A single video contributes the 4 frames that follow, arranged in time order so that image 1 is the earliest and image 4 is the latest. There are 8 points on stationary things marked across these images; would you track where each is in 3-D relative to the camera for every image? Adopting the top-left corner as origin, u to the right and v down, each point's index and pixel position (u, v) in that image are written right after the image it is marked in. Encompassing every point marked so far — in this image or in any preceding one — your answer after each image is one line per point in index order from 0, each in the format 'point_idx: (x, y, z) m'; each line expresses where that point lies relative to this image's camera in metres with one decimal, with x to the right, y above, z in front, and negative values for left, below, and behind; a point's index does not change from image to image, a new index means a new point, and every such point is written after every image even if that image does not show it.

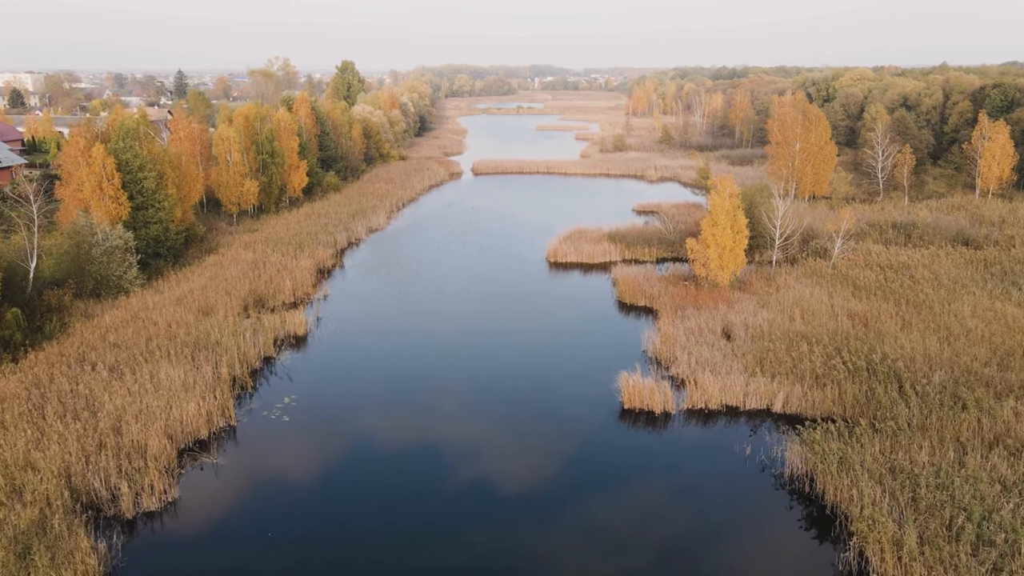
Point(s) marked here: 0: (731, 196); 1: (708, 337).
0: (+7.1, +3.0, +19.4) m
1: (+5.3, -1.3, +16.4) m
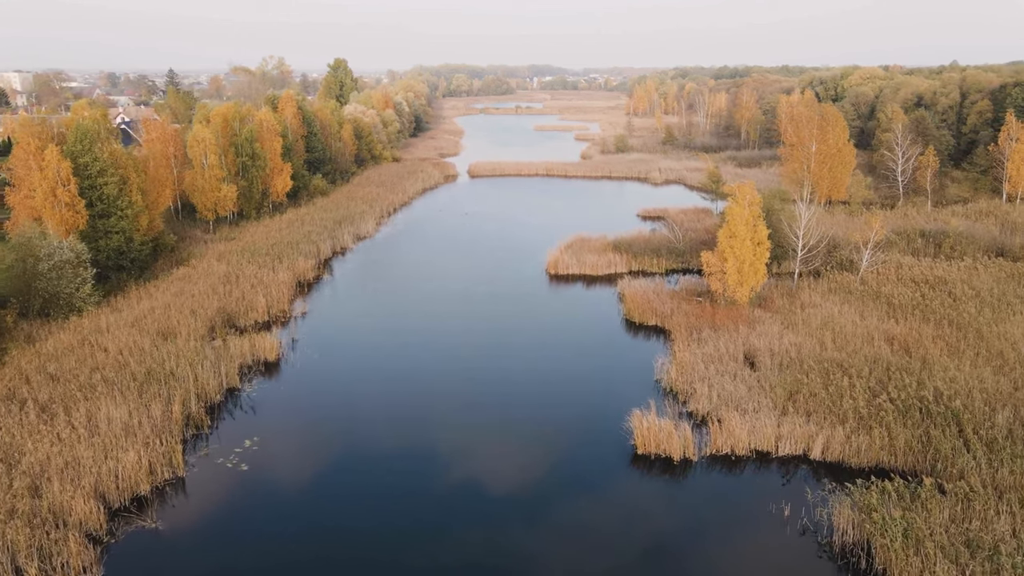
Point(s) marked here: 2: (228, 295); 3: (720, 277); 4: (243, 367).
0: (+7.0, +2.5, +17.5) m
1: (+5.2, -1.9, +14.5) m
2: (-8.9, -0.2, +18.7) m
3: (+6.3, +0.3, +18.0) m
4: (-6.9, -2.1, +15.3) m
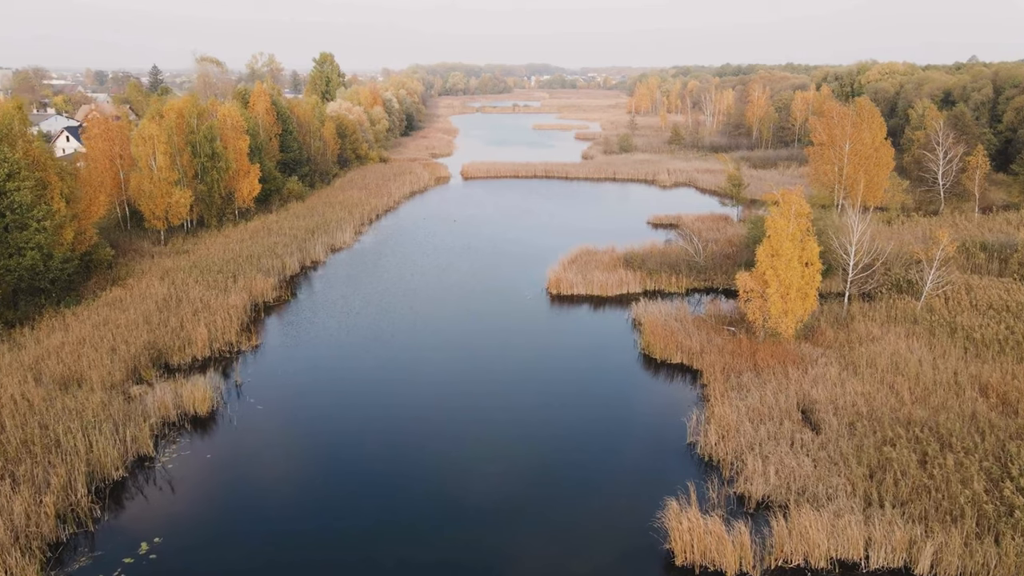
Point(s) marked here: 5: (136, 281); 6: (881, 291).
0: (+6.8, +1.7, +14.3) m
1: (+5.1, -2.6, +11.3) m
2: (-9.0, -1.0, +15.5) m
3: (+6.1, -0.4, +14.8) m
4: (-7.0, -2.8, +12.1) m
5: (-11.4, +0.2, +18.2) m
6: (+10.5, -0.1, +17.1) m
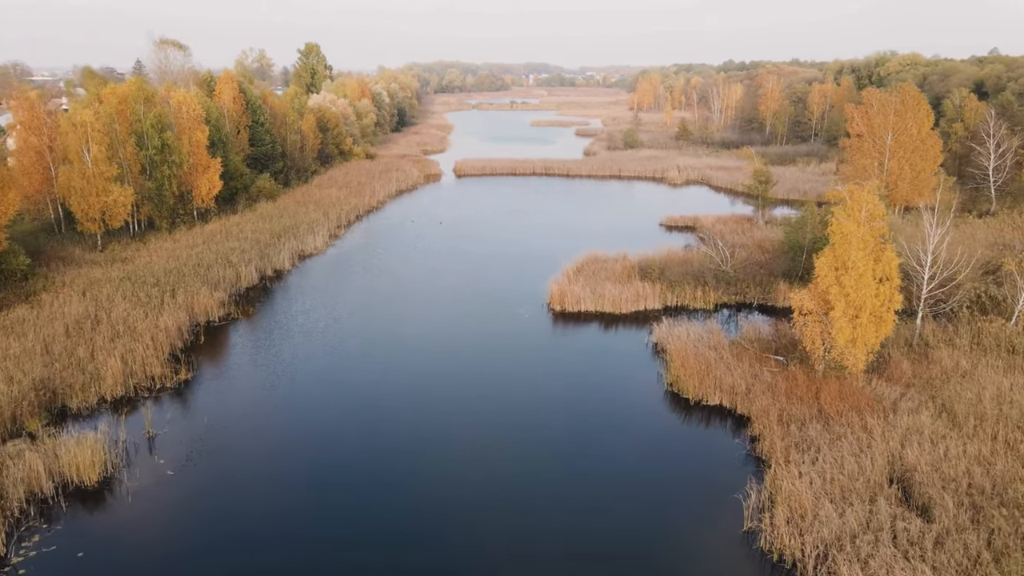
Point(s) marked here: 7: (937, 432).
0: (+6.7, +1.3, +11.2) m
1: (+5.0, -3.0, +8.2) m
2: (-9.1, -1.4, +12.3) m
3: (+6.0, -0.8, +11.7) m
4: (-7.2, -3.2, +8.9) m
5: (-11.6, -0.2, +15.1) m
6: (+10.3, -0.5, +14.0) m
7: (+6.9, -2.3, +9.8) m
